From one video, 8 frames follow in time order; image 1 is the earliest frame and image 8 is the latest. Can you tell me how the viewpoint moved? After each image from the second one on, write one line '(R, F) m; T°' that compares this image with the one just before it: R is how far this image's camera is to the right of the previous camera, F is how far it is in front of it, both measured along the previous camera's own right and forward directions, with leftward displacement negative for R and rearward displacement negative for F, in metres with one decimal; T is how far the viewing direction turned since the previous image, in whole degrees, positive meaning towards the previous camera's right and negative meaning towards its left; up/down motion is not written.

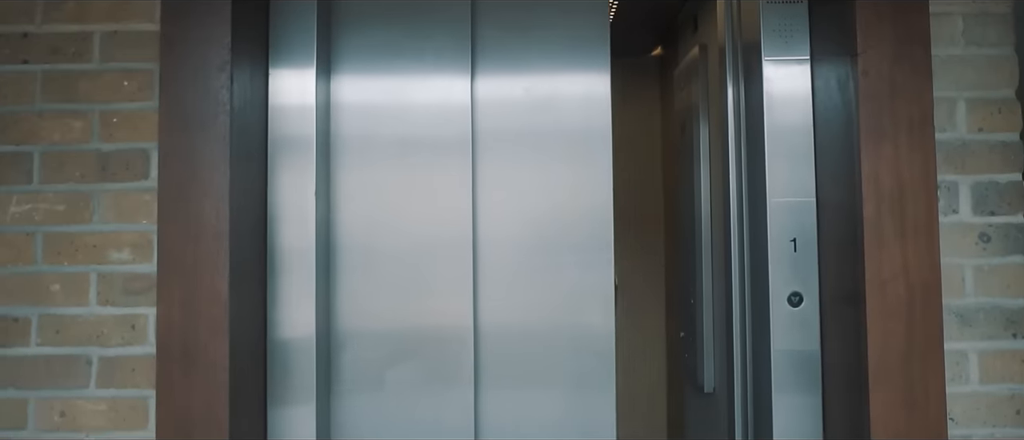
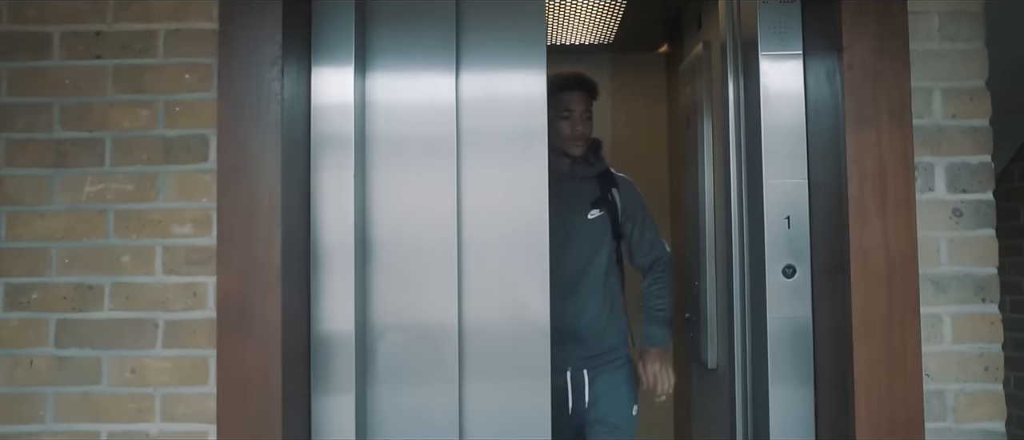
(0.0, -0.2) m; 0°
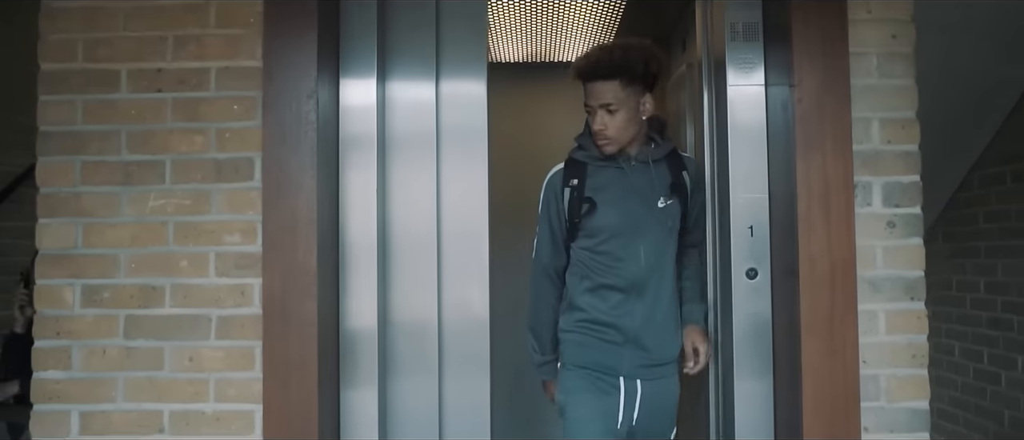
(0.0, -0.3) m; 0°
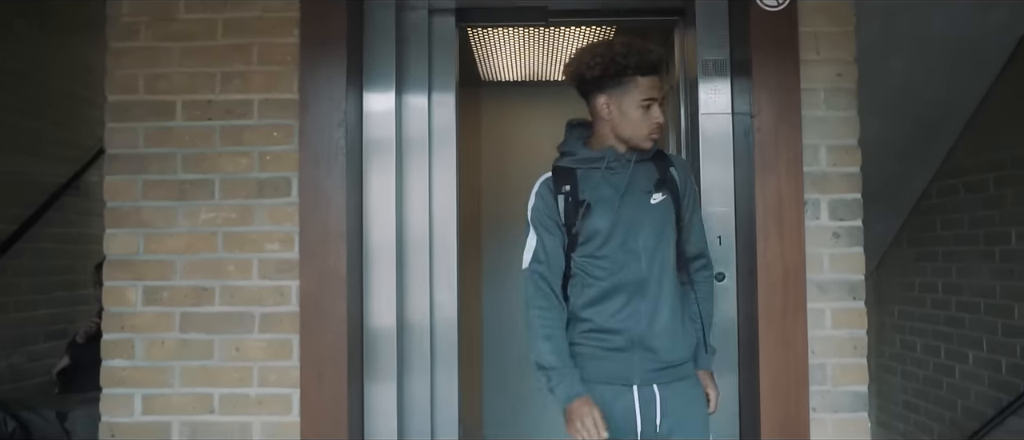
(0.0, -0.3) m; 0°
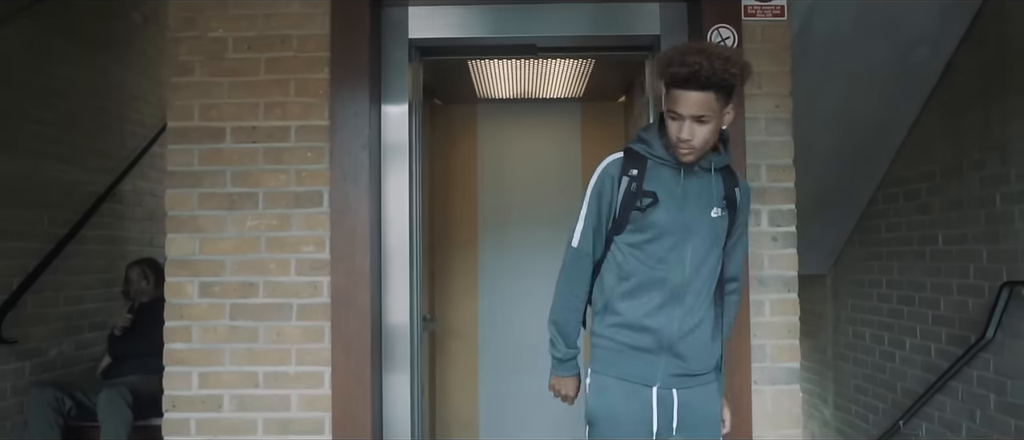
(0.0, -0.4) m; +1°
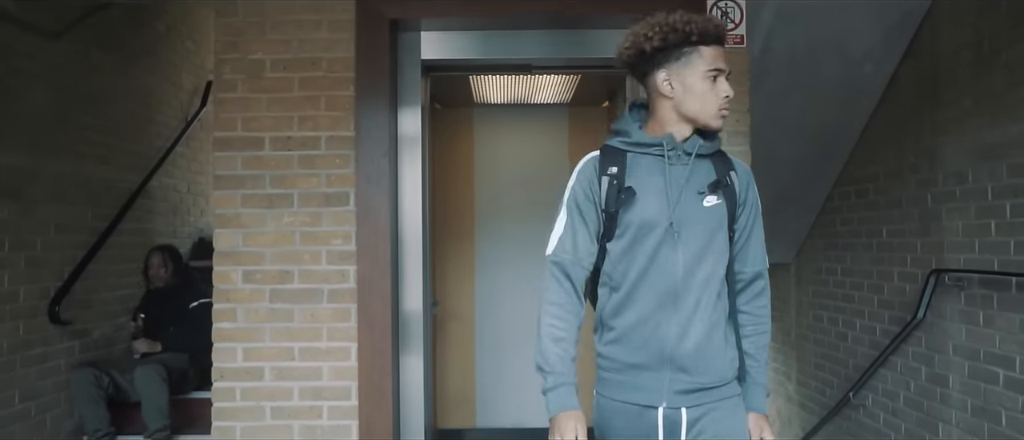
(-0.1, -0.5) m; +1°
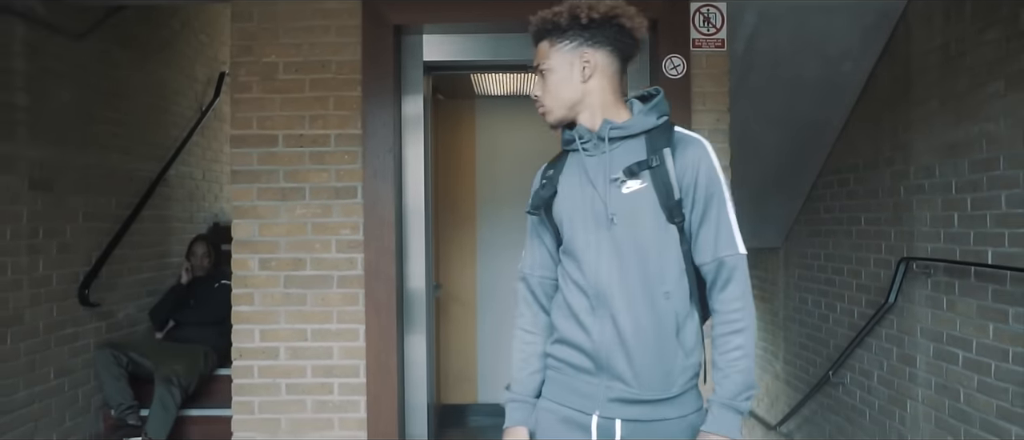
(0.0, -0.2) m; -1°
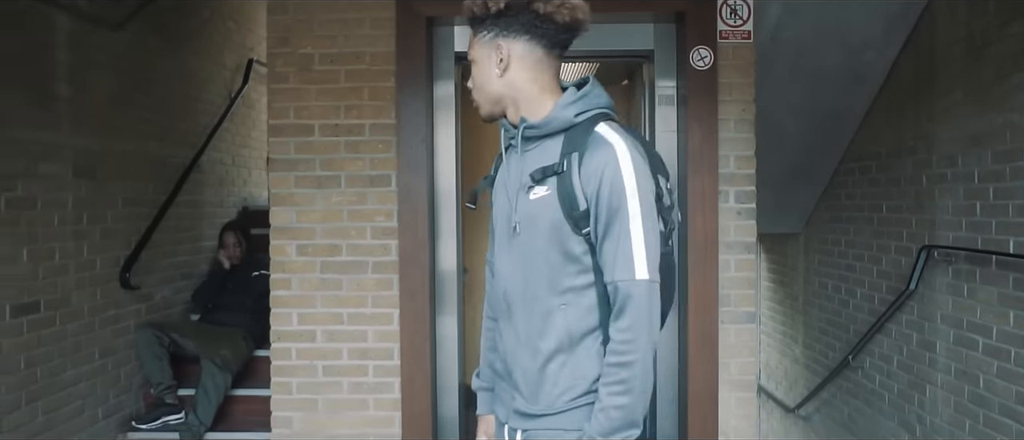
(-0.1, -0.1) m; -1°
